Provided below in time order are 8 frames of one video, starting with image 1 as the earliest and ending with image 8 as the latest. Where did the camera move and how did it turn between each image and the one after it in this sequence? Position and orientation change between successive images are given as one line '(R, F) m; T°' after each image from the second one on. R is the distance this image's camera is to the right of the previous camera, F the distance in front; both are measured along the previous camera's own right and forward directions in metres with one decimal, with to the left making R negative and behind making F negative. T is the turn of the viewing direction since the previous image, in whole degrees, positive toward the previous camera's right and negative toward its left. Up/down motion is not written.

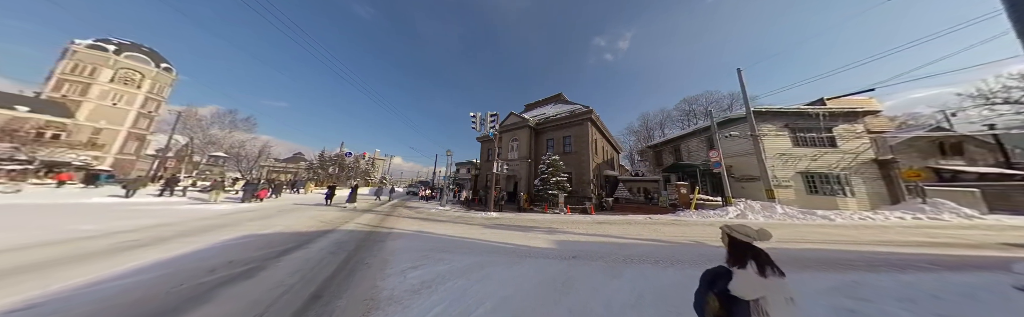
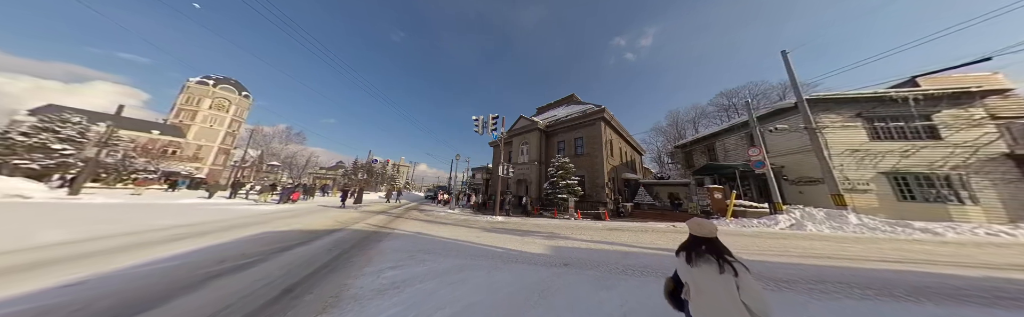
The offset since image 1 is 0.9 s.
(+1.1, +0.3) m; -7°
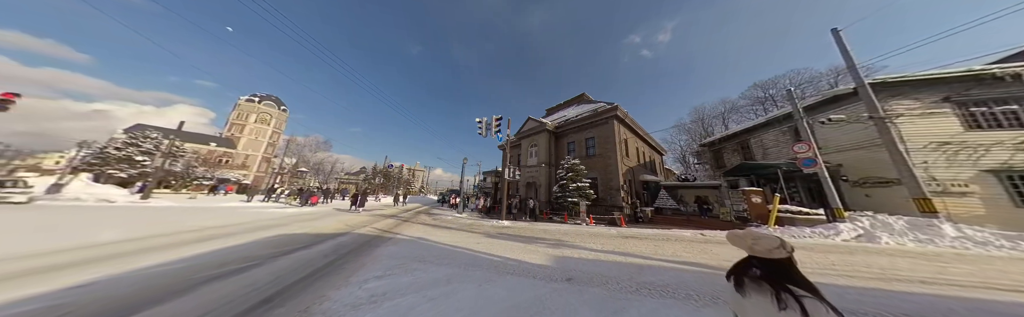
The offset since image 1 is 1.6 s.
(+0.5, +0.5) m; -4°
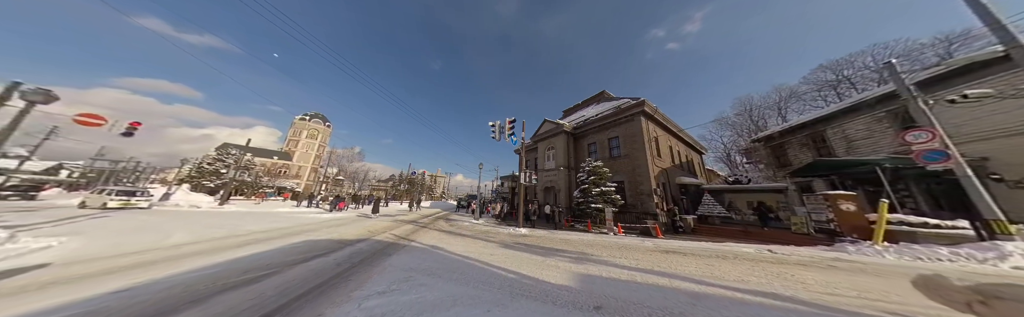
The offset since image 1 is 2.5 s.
(+0.2, +0.6) m; -6°
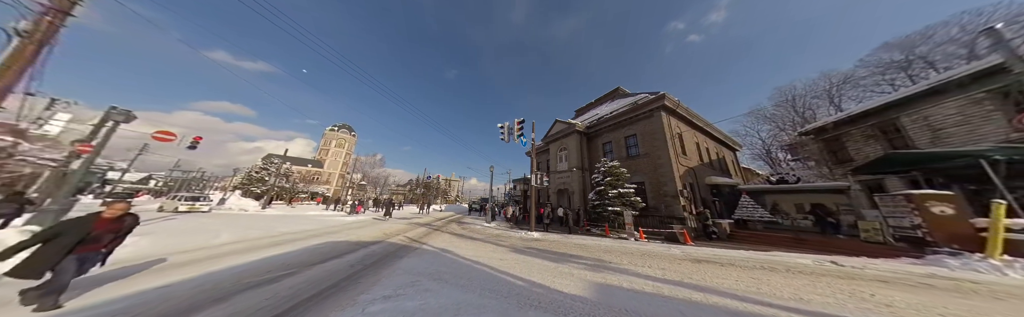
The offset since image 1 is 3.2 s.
(+0.2, +0.3) m; -5°
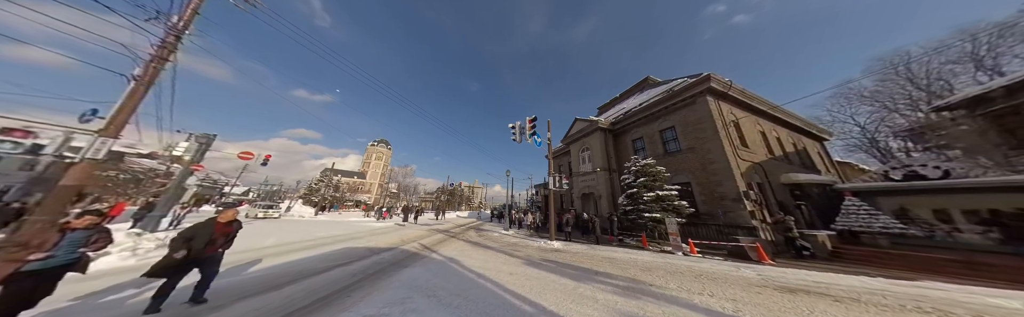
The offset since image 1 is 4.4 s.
(+0.6, +0.9) m; -8°
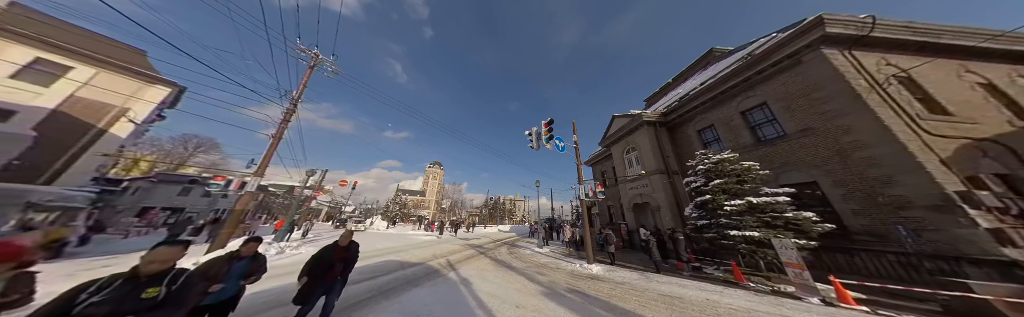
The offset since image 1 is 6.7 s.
(+1.3, +1.0) m; -15°
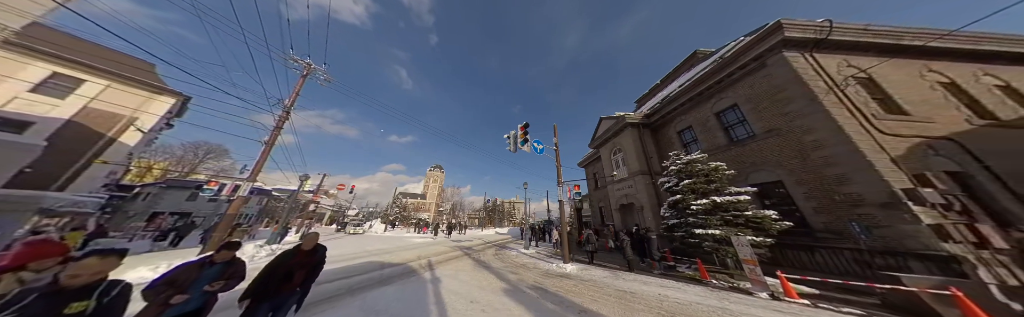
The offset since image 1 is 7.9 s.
(+1.3, -0.3) m; -1°
